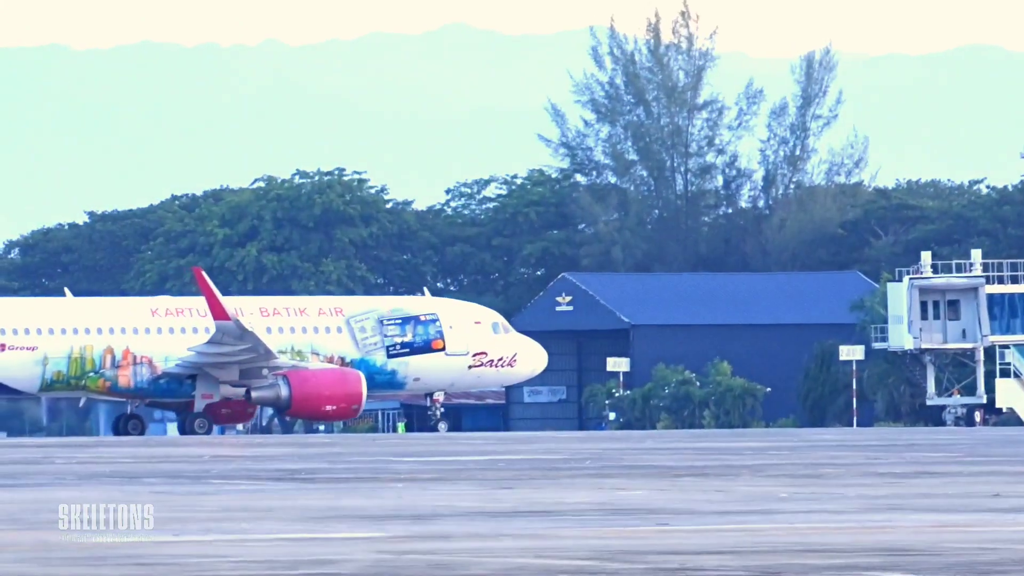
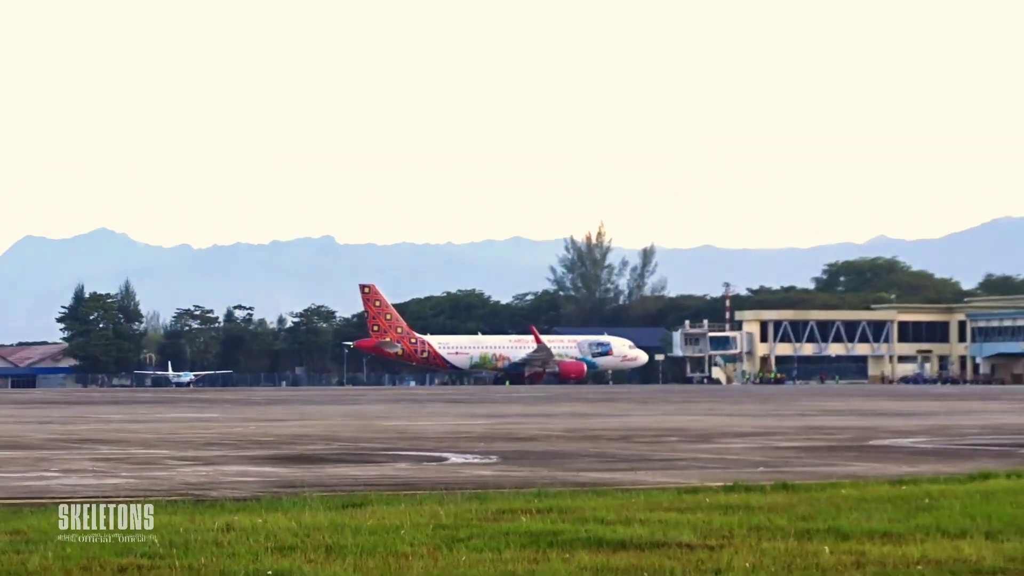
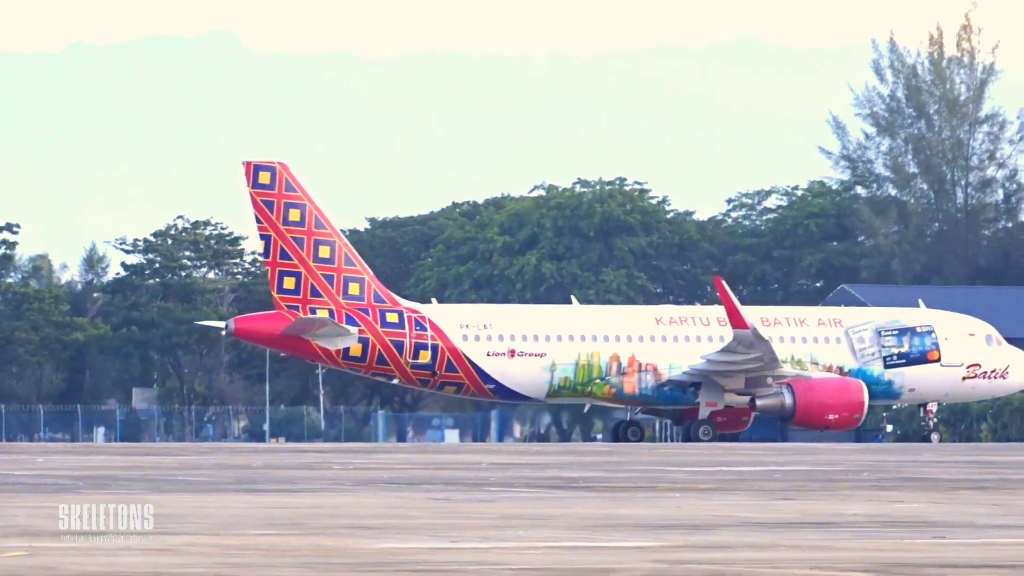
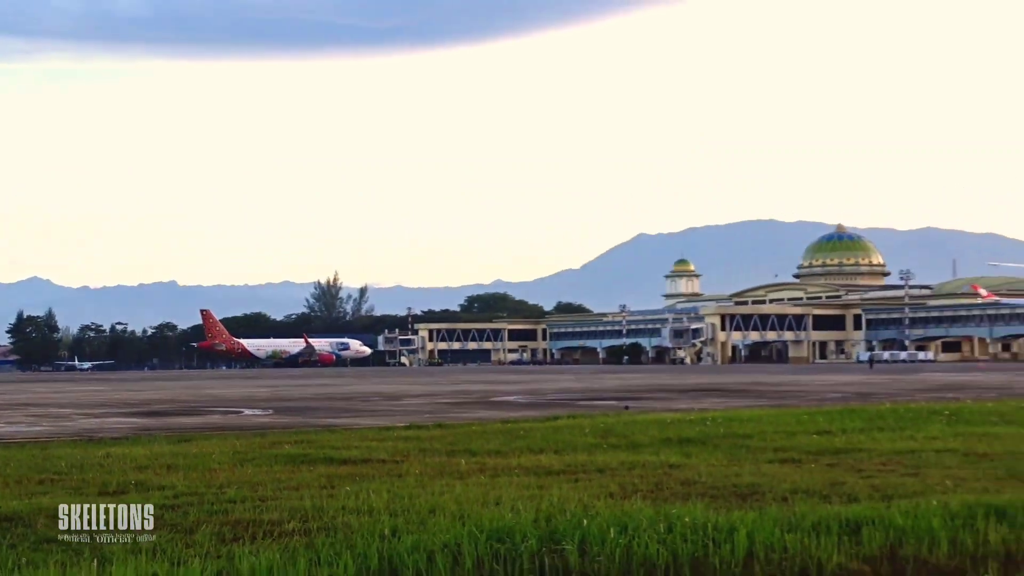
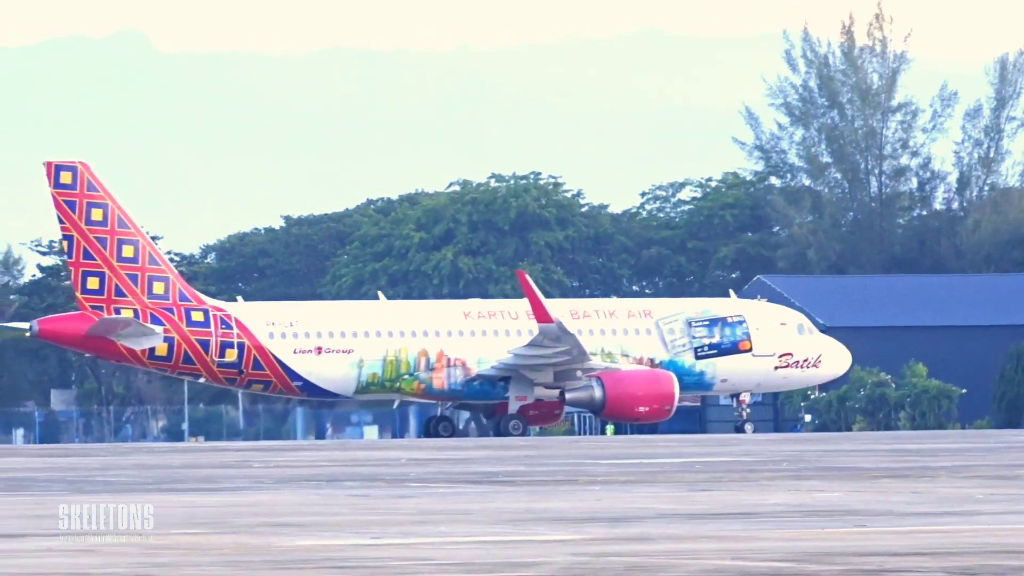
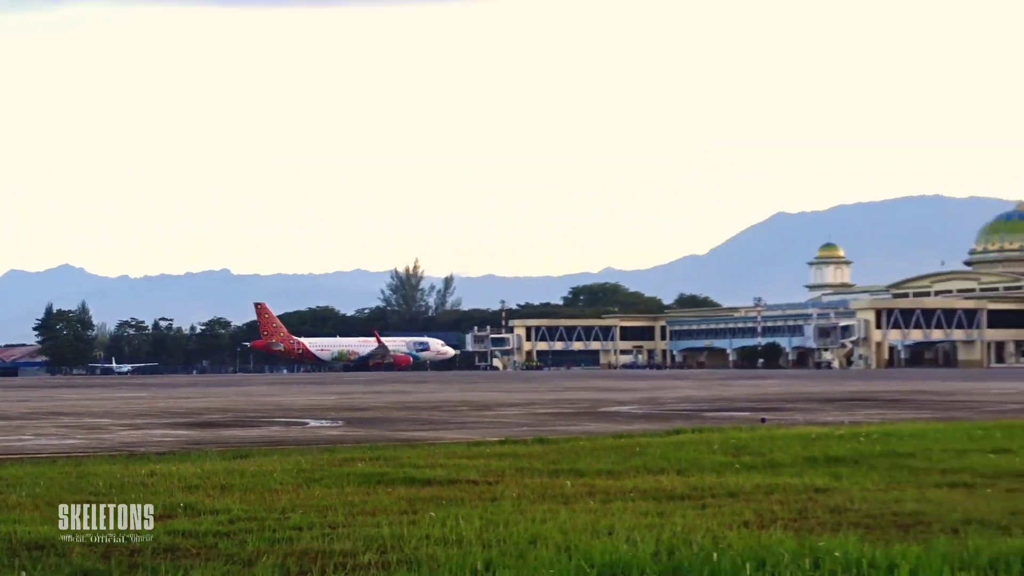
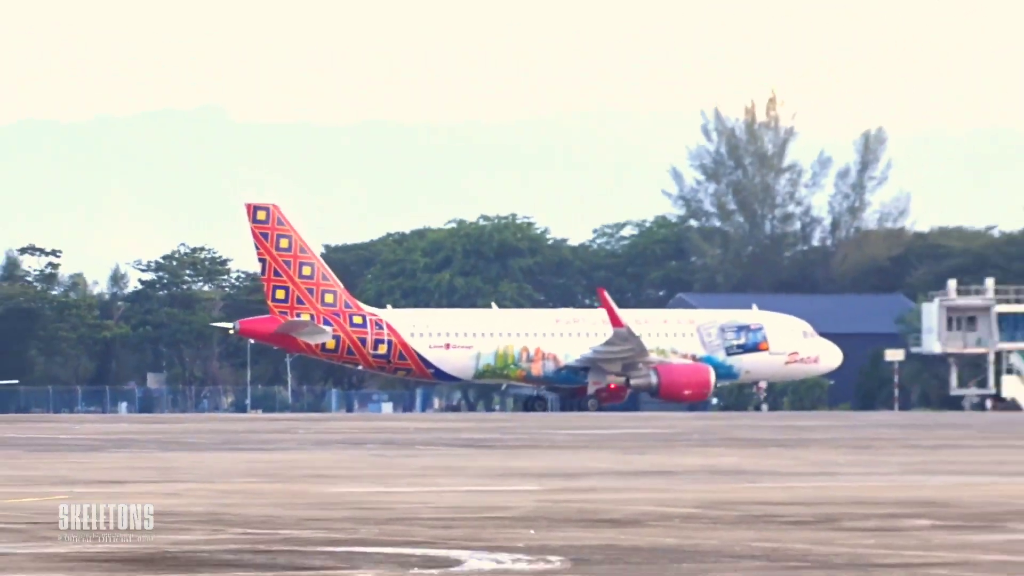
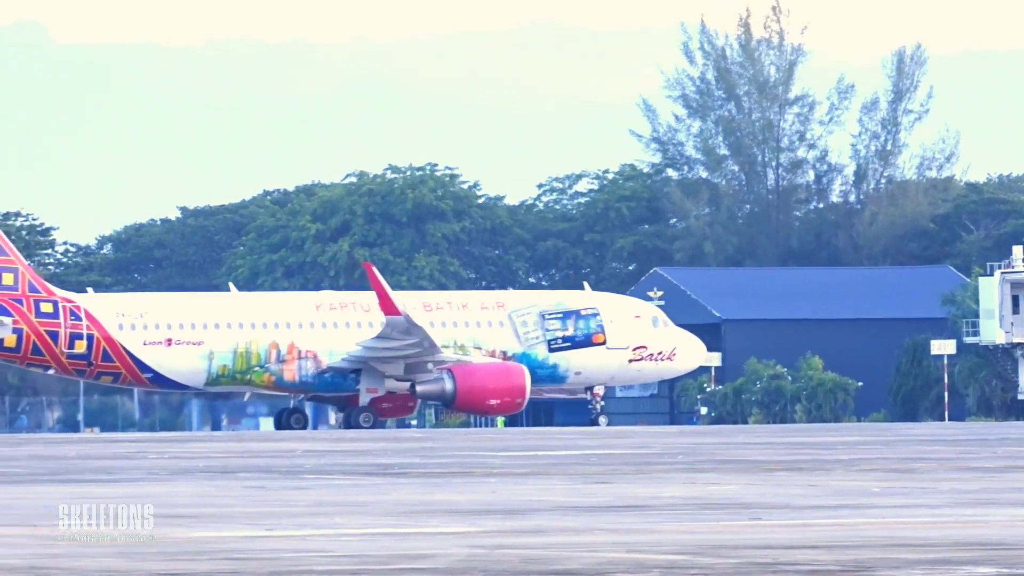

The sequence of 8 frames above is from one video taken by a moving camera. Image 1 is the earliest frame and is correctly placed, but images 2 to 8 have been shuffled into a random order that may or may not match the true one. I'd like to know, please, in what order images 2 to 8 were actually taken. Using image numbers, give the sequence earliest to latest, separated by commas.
8, 5, 3, 7, 2, 6, 4
